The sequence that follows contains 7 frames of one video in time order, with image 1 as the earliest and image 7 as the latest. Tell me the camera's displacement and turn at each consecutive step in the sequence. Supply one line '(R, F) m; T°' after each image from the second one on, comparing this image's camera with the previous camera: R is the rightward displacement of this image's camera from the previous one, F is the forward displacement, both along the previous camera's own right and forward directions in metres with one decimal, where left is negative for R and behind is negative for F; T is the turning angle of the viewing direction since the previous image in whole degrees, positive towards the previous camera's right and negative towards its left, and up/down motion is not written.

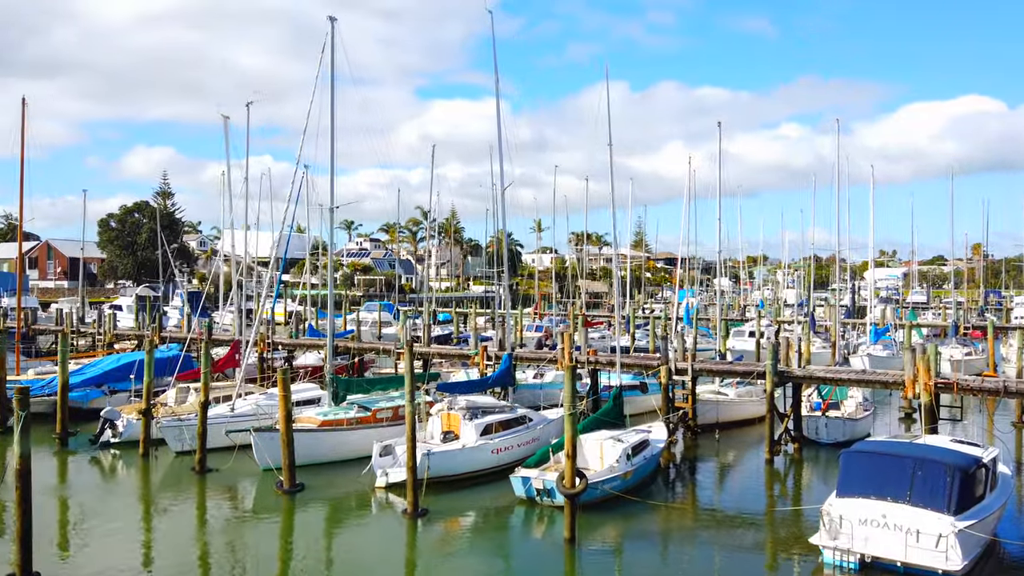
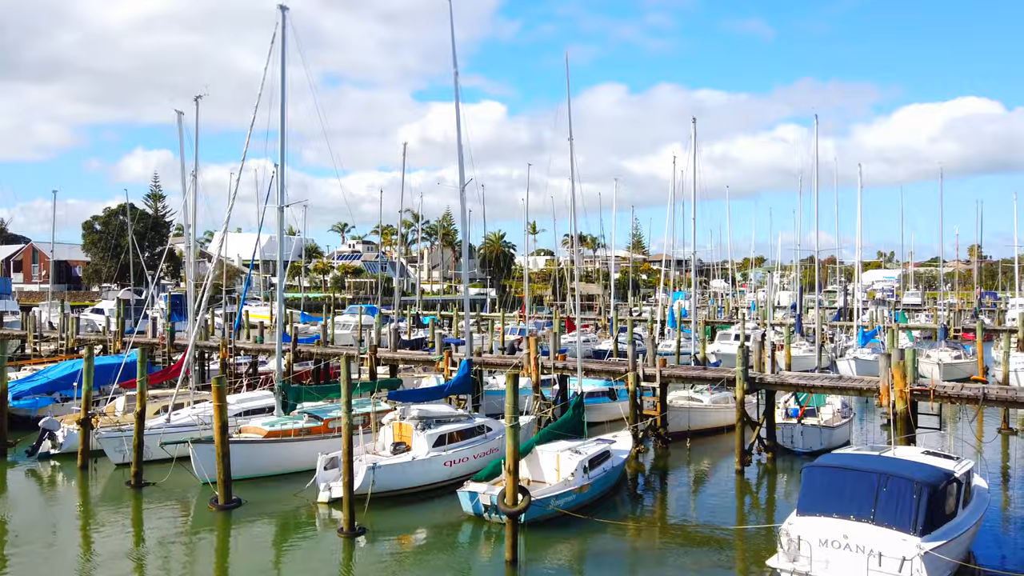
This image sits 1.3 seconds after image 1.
(+1.2, +1.1) m; 0°
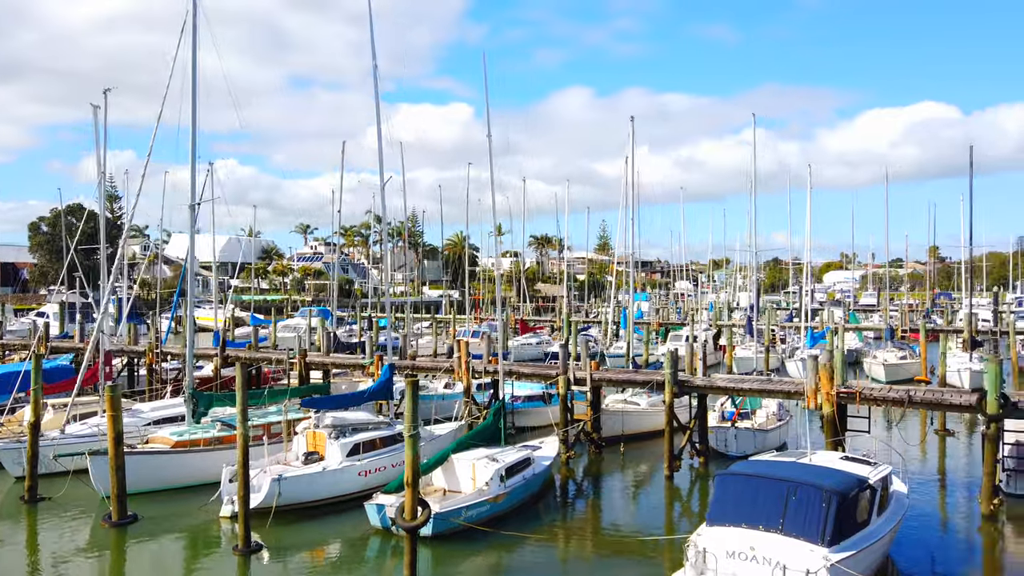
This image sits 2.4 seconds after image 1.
(+1.4, +0.7) m; +2°
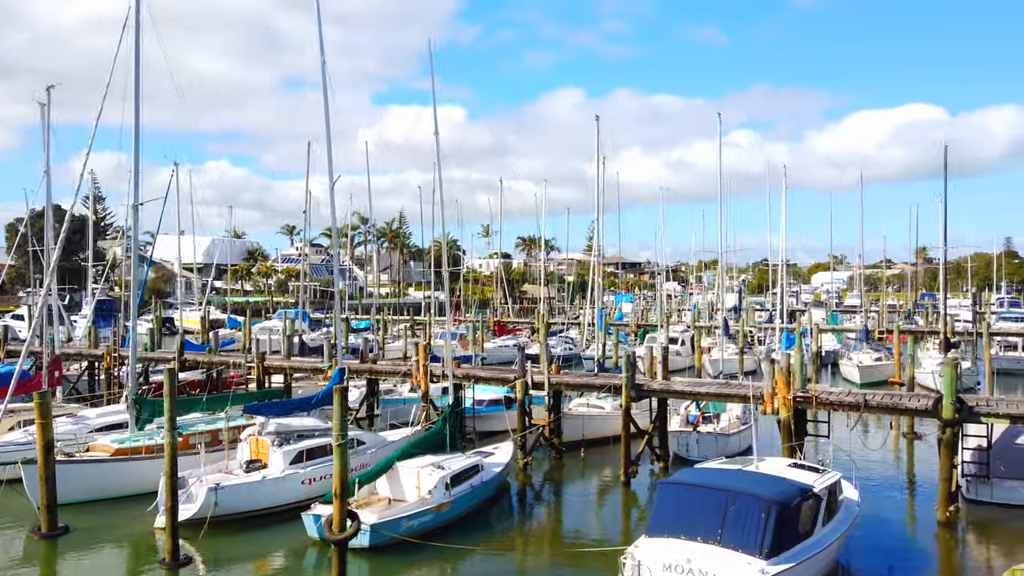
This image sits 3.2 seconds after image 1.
(+1.1, +0.5) m; +1°
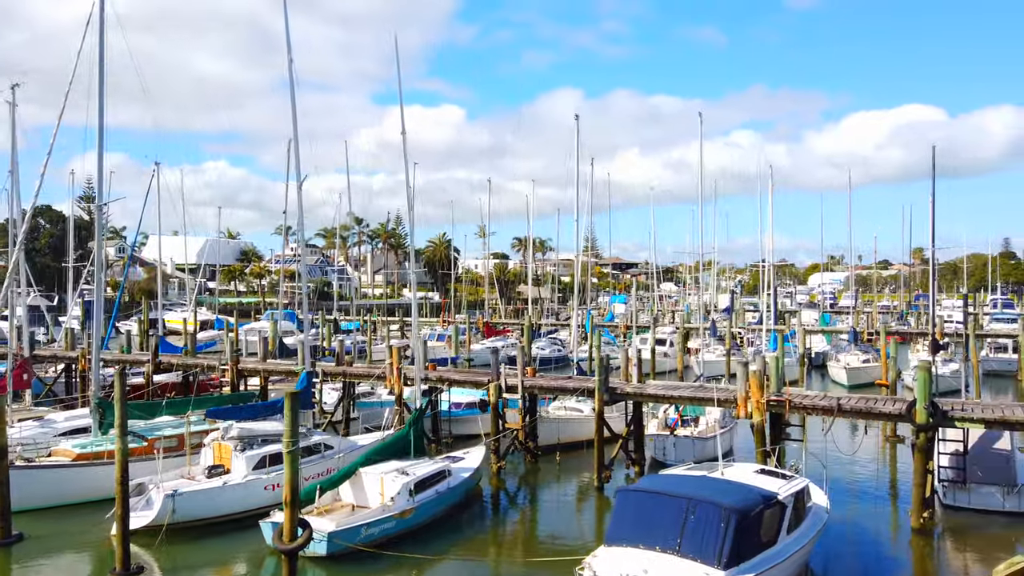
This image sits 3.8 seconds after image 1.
(+0.8, +0.4) m; 0°
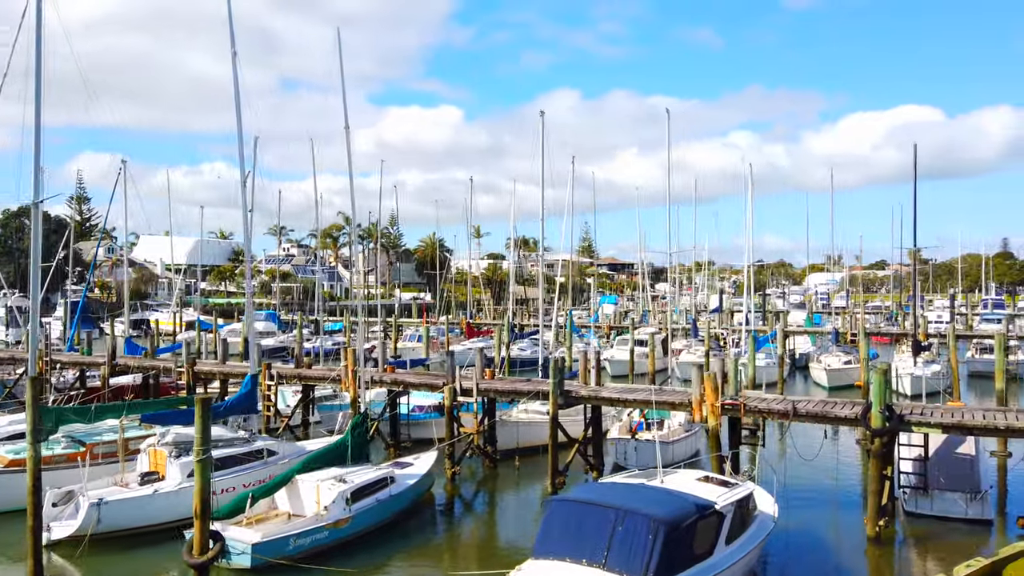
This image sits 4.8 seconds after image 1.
(+1.3, +0.6) m; 0°
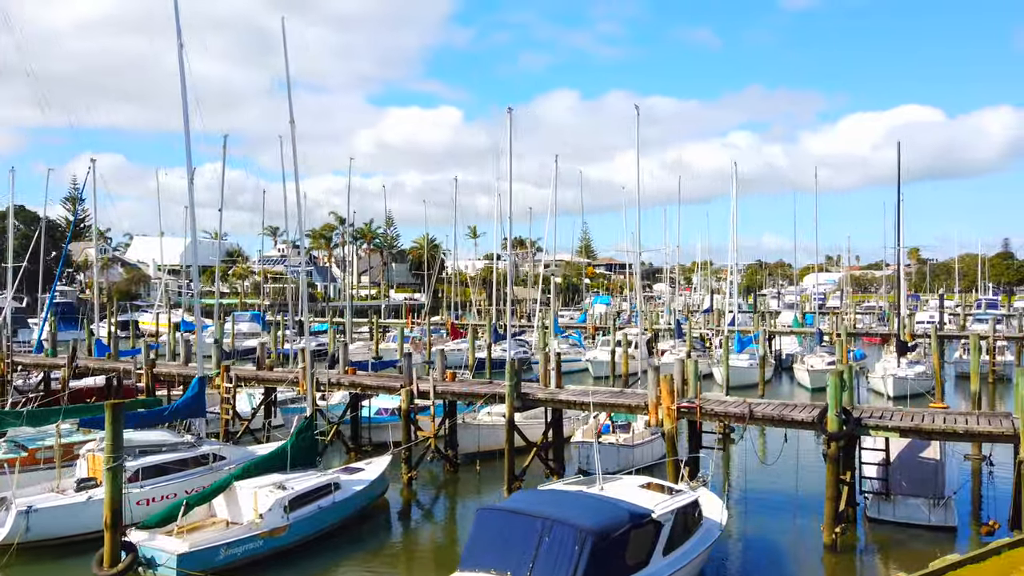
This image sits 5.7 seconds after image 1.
(+1.2, +0.5) m; 0°
